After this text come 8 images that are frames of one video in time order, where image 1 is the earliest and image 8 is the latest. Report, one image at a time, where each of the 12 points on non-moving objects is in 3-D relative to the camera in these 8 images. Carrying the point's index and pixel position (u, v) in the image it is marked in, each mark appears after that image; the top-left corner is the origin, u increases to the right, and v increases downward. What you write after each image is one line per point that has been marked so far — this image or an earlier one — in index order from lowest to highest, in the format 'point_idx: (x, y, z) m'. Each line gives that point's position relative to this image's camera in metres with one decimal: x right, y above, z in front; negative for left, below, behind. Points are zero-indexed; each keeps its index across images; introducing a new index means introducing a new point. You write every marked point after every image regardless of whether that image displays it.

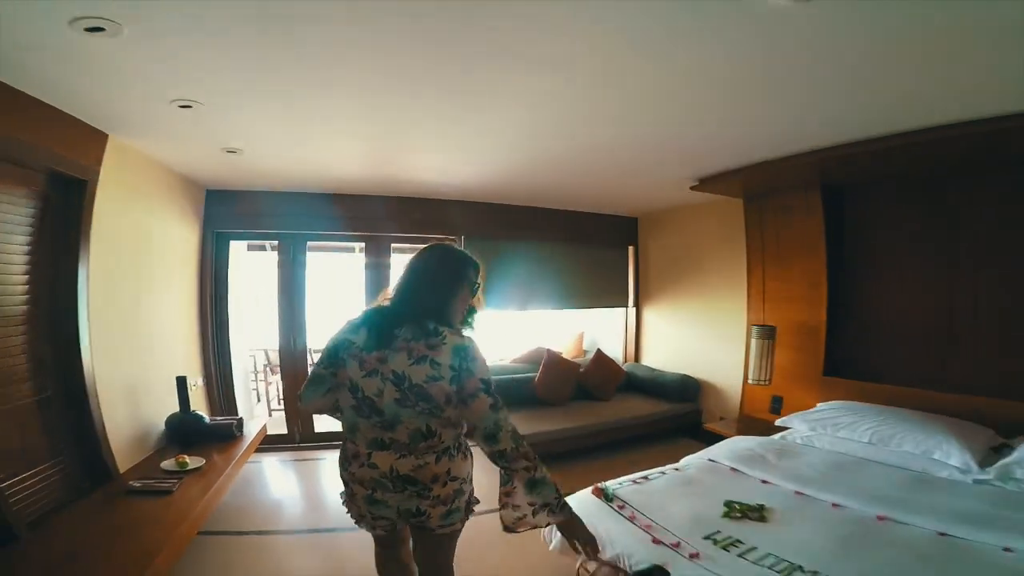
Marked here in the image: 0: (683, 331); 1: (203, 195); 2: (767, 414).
0: (+1.9, -0.5, +4.1) m
1: (-2.6, +0.8, +3.2) m
2: (+2.2, -1.1, +3.3) m
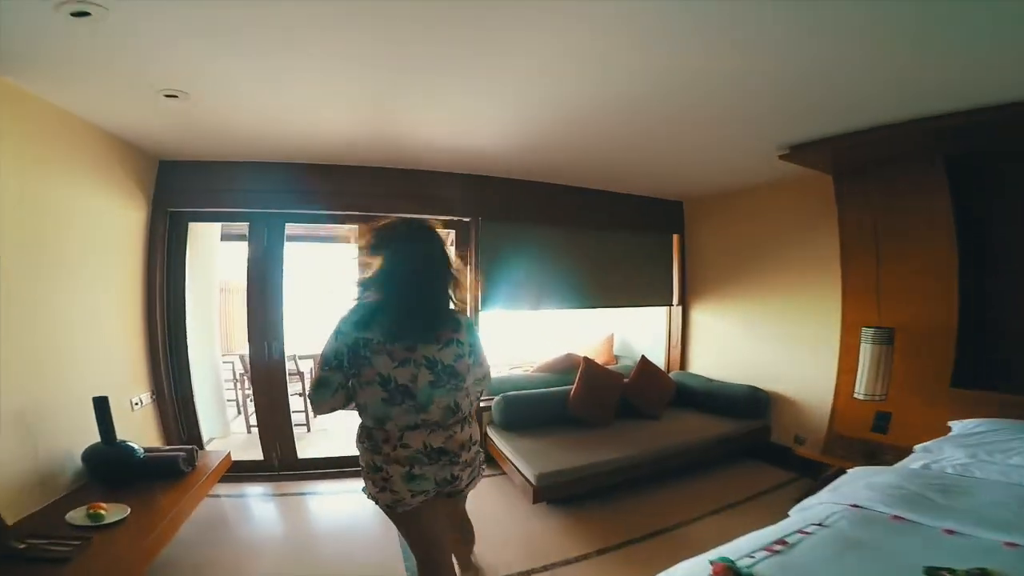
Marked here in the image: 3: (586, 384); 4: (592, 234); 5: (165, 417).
0: (+2.1, -0.4, +3.4) m
1: (-2.5, +0.8, +2.6) m
2: (+2.4, -1.0, +2.5) m
3: (+0.7, -0.7, +3.0) m
4: (+0.9, +0.4, +3.4) m
5: (-2.4, -0.9, +2.6) m
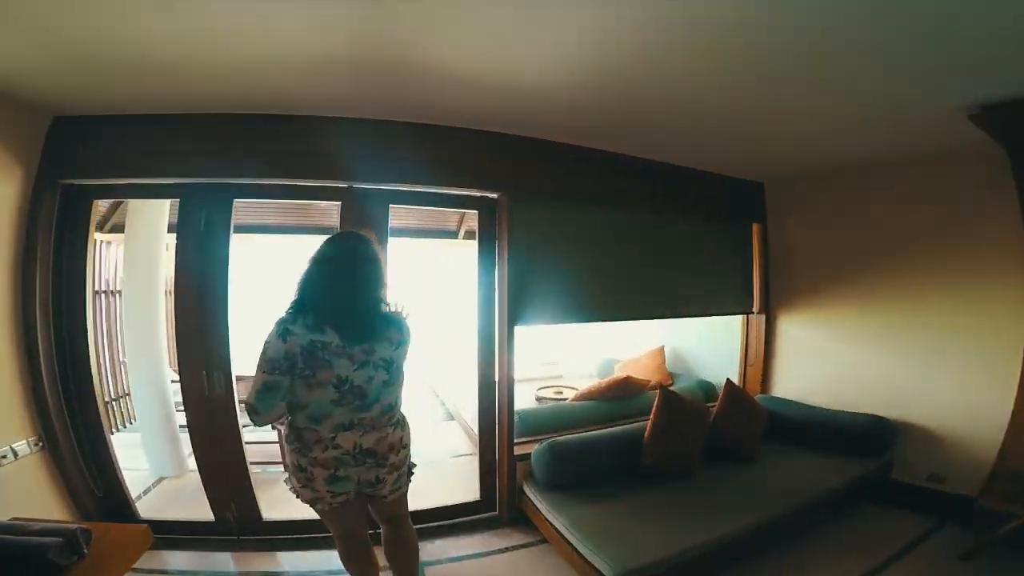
0: (+2.3, -0.4, +2.6) m
1: (-2.2, +0.8, +1.8) m
2: (+2.7, -1.0, +1.8) m
3: (+1.0, -0.7, +2.2) m
4: (+1.2, +0.4, +2.6) m
5: (-2.2, -0.9, +1.8) m
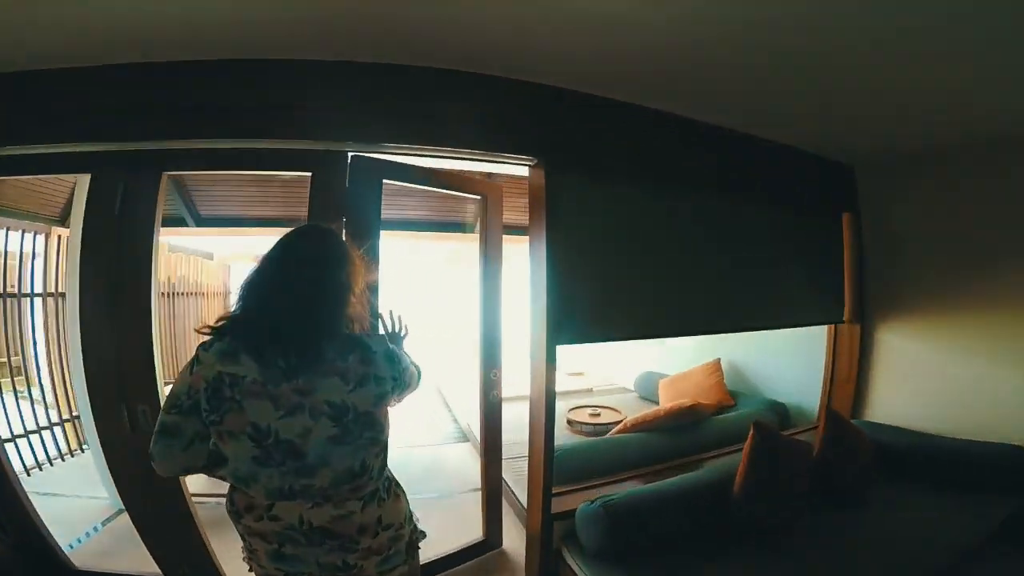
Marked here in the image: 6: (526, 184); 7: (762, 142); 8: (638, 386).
0: (+2.5, -0.4, +2.0) m
1: (-2.1, +0.8, +1.3) m
2: (+2.8, -1.0, +1.2) m
3: (+1.1, -0.8, +1.7) m
4: (+1.3, +0.4, +2.0) m
5: (-2.0, -0.9, +1.4) m
6: (+0.1, +0.7, +2.6) m
7: (+1.4, +0.8, +2.1) m
8: (+1.1, -0.9, +3.3) m
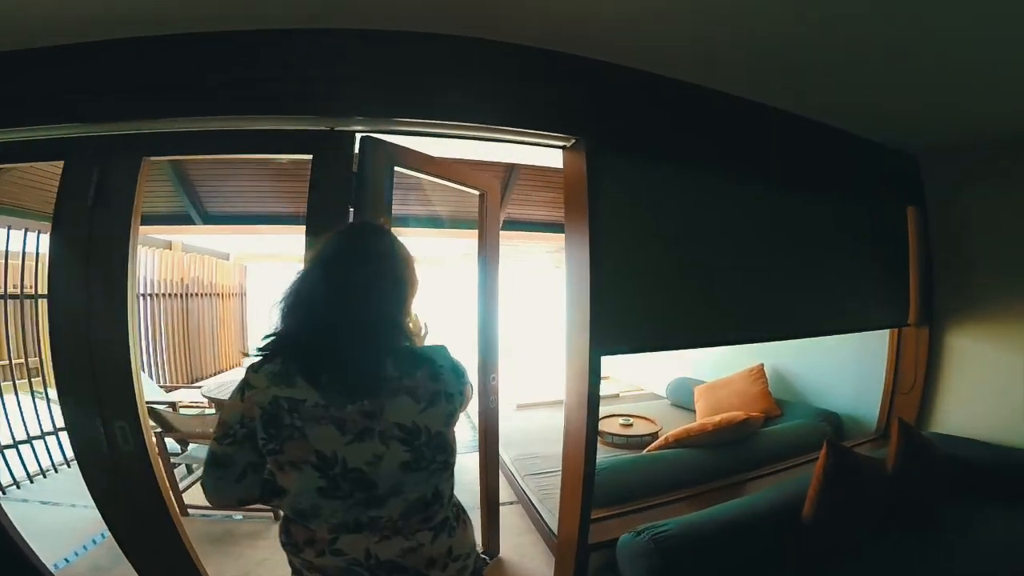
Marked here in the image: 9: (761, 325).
0: (+2.6, -0.4, +1.7) m
1: (-2.0, +0.8, +1.2) m
2: (+2.9, -1.0, +0.9) m
3: (+1.2, -0.7, +1.4) m
4: (+1.4, +0.4, +1.8) m
5: (-1.9, -0.9, +1.3) m
6: (+0.2, +0.7, +2.4) m
7: (+1.5, +0.8, +1.8) m
8: (+1.3, -0.9, +3.1) m
9: (+1.0, -0.2, +1.6) m
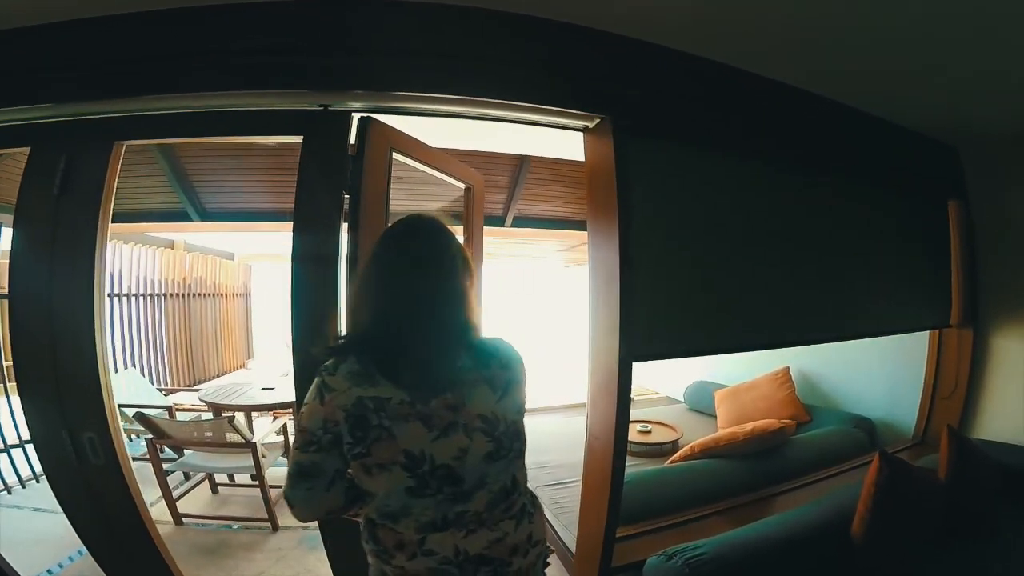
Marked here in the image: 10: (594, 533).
0: (+2.7, -0.4, +1.6) m
1: (-1.9, +0.8, +1.1) m
2: (+2.9, -1.0, +0.7) m
3: (+1.3, -0.7, +1.3) m
4: (+1.5, +0.4, +1.7) m
5: (-1.9, -0.9, +1.2) m
6: (+0.3, +0.7, +2.2) m
7: (+1.6, +0.8, +1.7) m
8: (+1.4, -0.9, +3.0) m
9: (+1.1, -0.1, +1.4) m
10: (+0.3, -0.8, +1.2) m
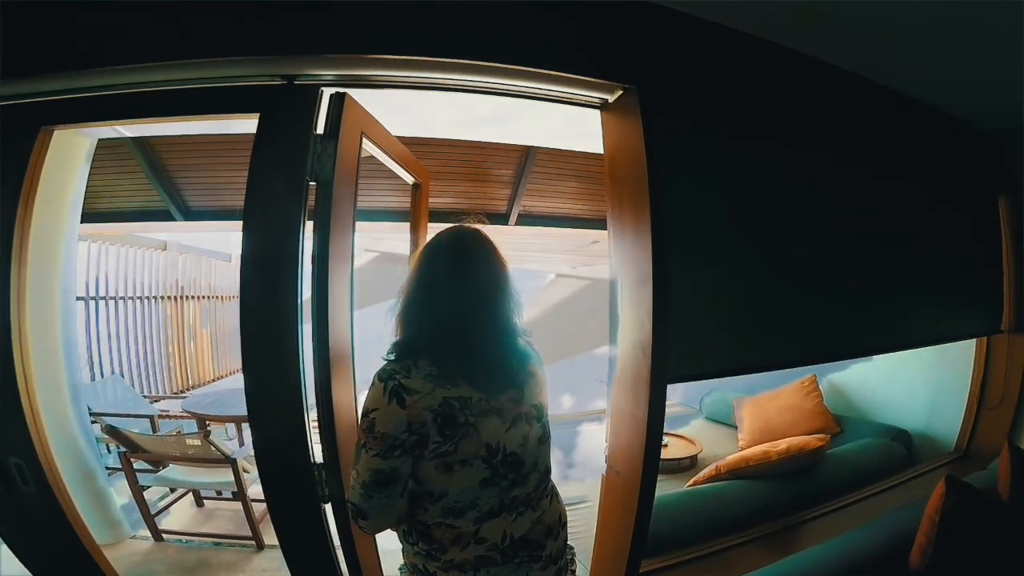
0: (+2.7, -0.4, +1.4) m
1: (-1.9, +0.8, +1.0) m
2: (+2.9, -1.0, +0.5) m
3: (+1.3, -0.7, +1.1) m
4: (+1.5, +0.4, +1.5) m
5: (-1.9, -0.9, +1.0) m
6: (+0.3, +0.7, +2.1) m
7: (+1.6, +0.8, +1.5) m
8: (+1.4, -0.9, +2.8) m
9: (+1.1, -0.2, +1.2) m
10: (+0.3, -0.8, +1.0) m
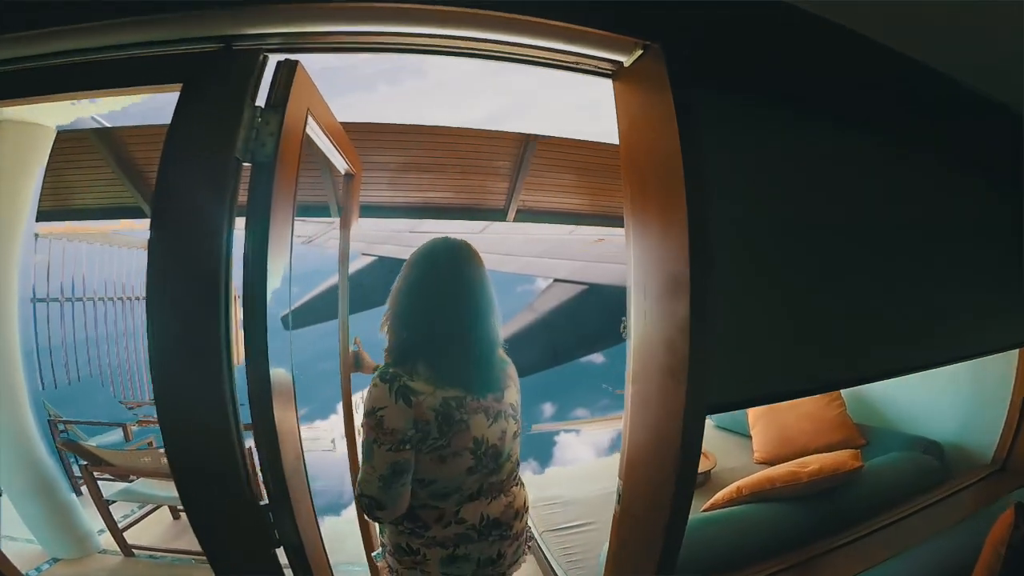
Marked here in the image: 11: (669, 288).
0: (+2.7, -0.4, +1.2) m
1: (-1.9, +0.8, +0.9) m
2: (+2.9, -1.0, +0.4) m
3: (+1.3, -0.8, +1.0) m
4: (+1.5, +0.4, +1.3) m
5: (-1.9, -1.0, +0.9) m
6: (+0.3, +0.7, +1.9) m
7: (+1.6, +0.8, +1.3) m
8: (+1.4, -0.9, +2.6) m
9: (+1.1, -0.2, +1.1) m
10: (+0.3, -0.8, +0.9) m
11: (+0.3, 0.0, +0.8) m
